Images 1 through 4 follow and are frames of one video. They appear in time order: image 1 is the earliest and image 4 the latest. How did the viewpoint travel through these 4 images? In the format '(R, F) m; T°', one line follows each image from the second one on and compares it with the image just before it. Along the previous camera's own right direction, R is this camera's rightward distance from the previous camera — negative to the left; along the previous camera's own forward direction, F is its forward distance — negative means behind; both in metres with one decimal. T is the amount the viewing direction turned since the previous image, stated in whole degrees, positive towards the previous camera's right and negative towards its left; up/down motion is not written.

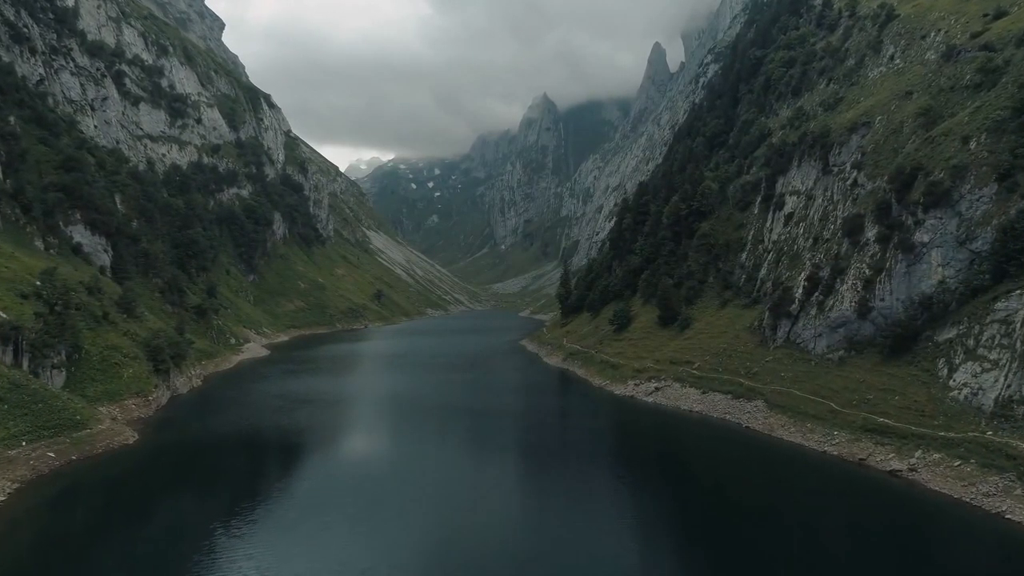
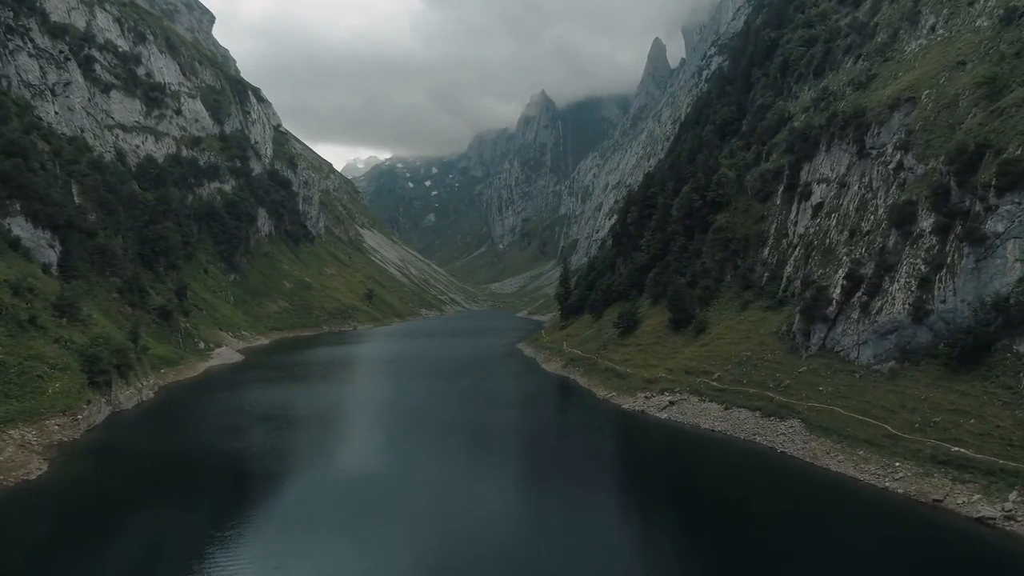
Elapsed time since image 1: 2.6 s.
(+0.6, +9.6) m; 0°
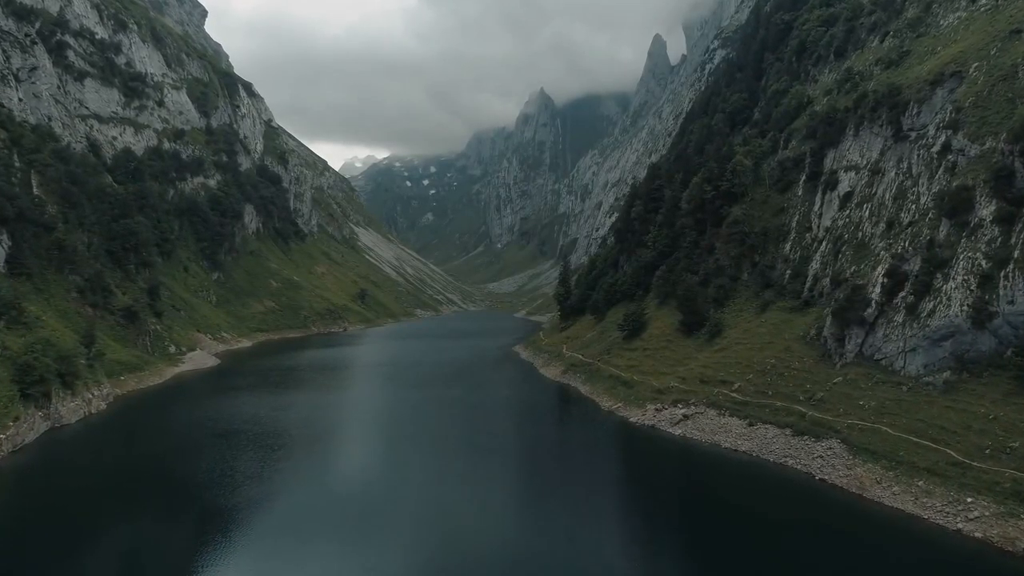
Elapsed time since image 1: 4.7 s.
(+0.5, +7.7) m; 0°
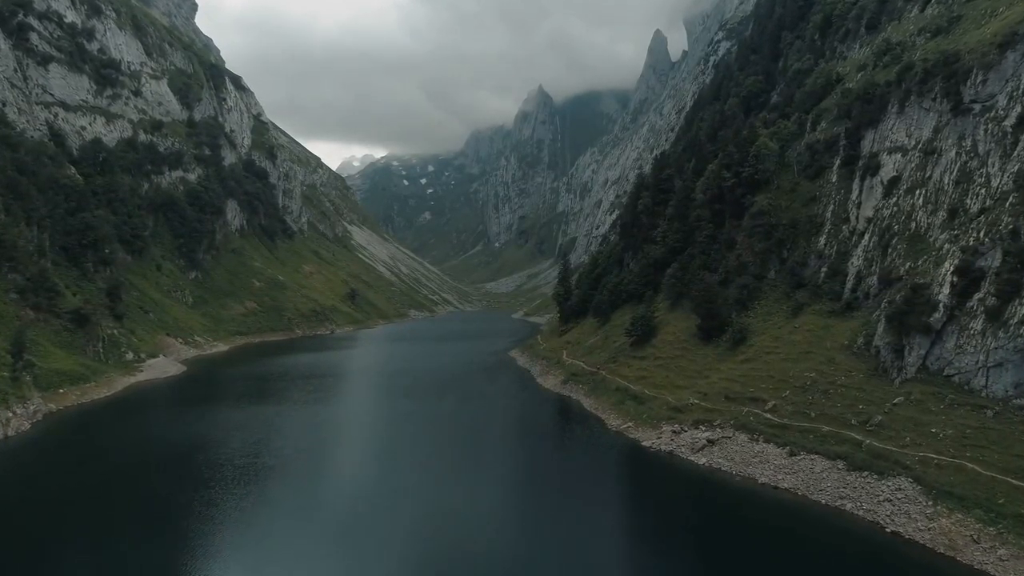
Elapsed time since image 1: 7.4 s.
(+0.6, +9.4) m; 0°
